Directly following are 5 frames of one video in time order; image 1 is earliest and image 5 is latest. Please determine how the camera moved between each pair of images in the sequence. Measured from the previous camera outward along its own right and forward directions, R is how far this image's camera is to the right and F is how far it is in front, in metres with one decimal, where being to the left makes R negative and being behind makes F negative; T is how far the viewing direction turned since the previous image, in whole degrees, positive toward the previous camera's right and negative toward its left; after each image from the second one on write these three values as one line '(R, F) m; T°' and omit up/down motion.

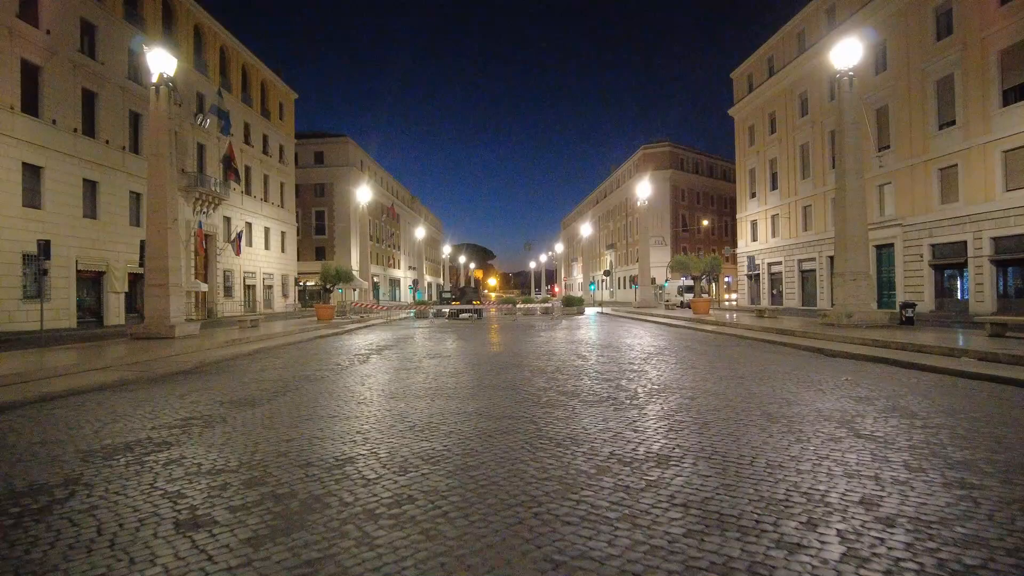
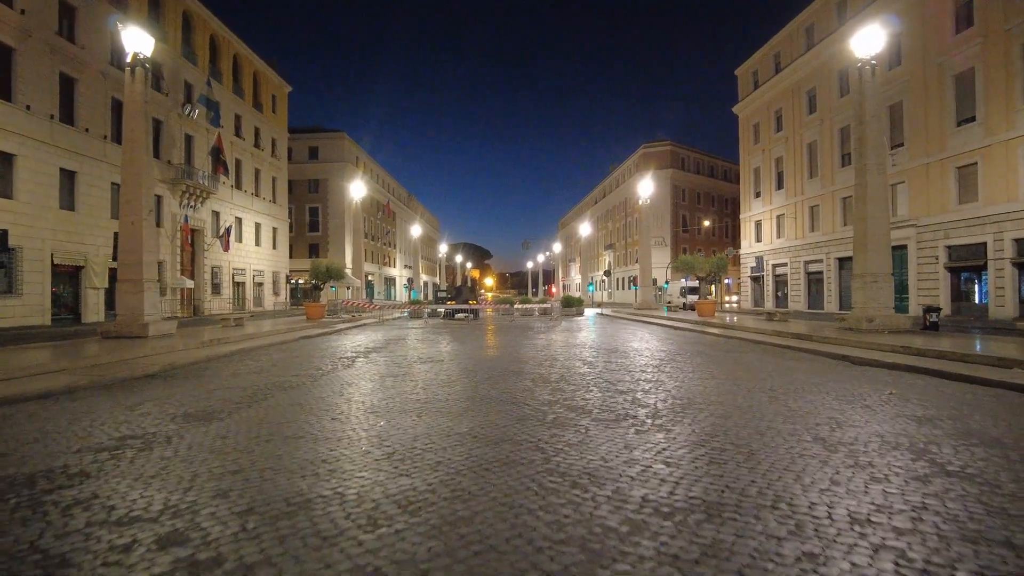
(-0.1, +1.0) m; 0°
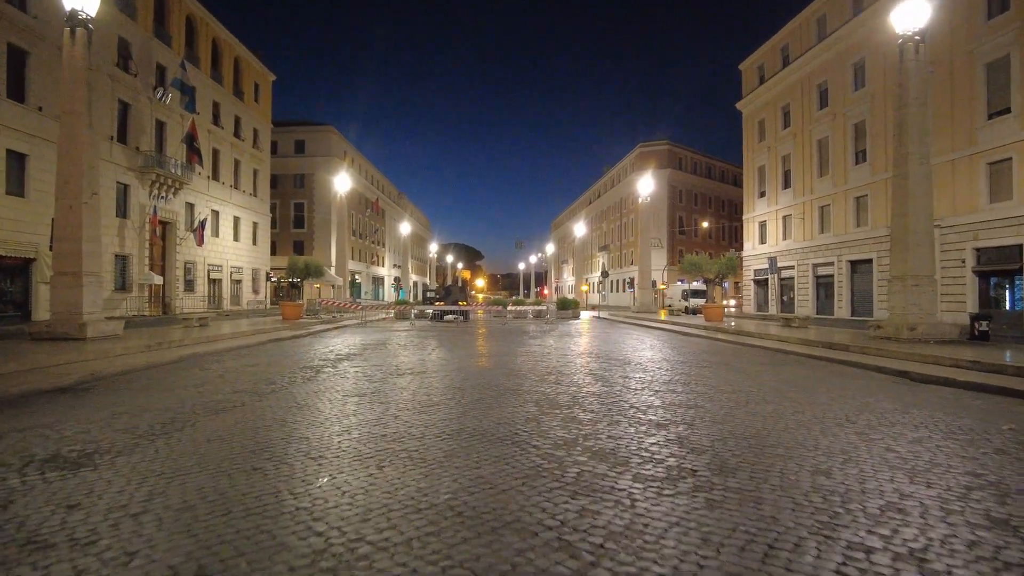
(-0.1, +1.9) m; +1°
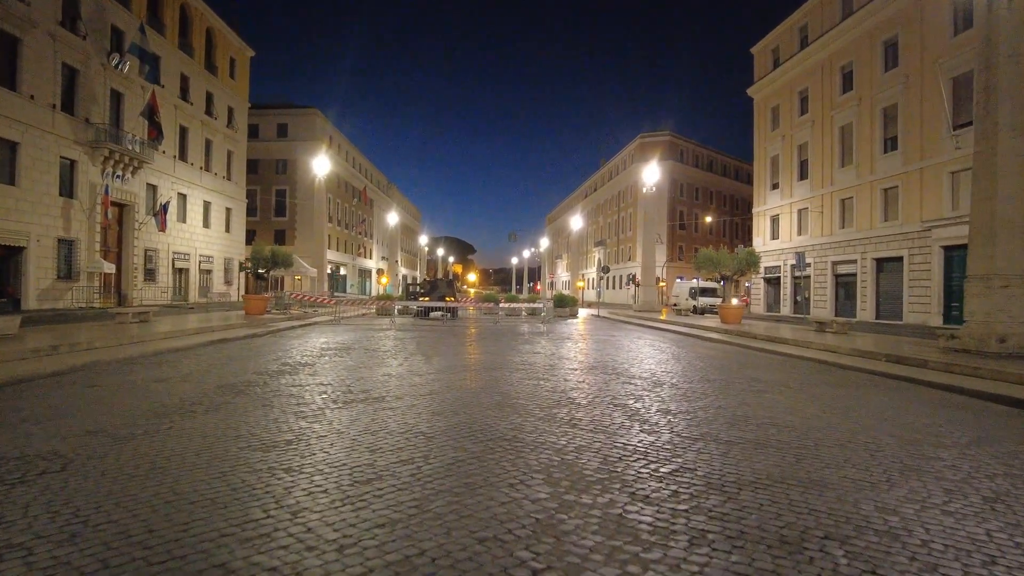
(0.0, +2.7) m; +1°
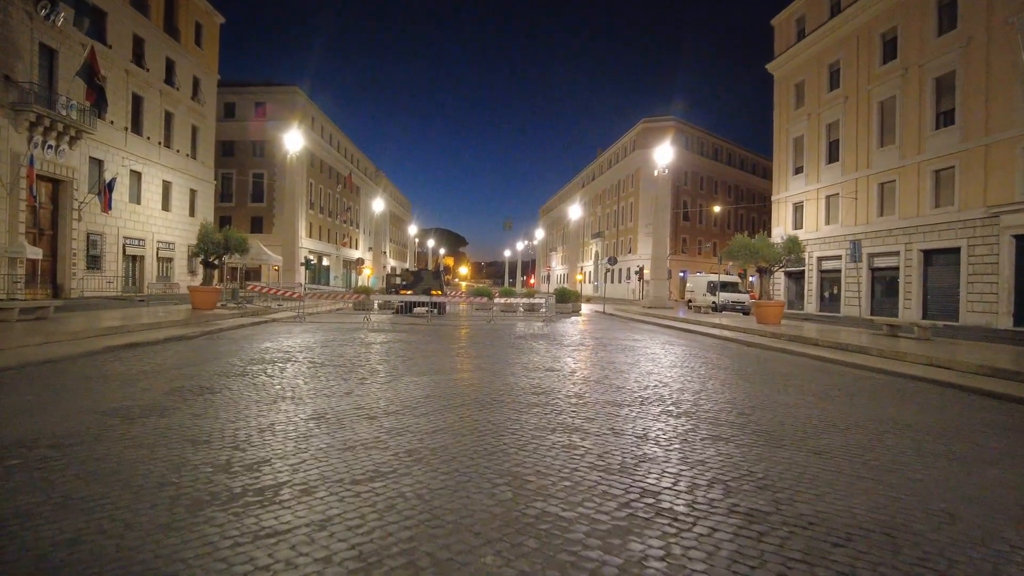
(-0.2, +3.4) m; +1°
